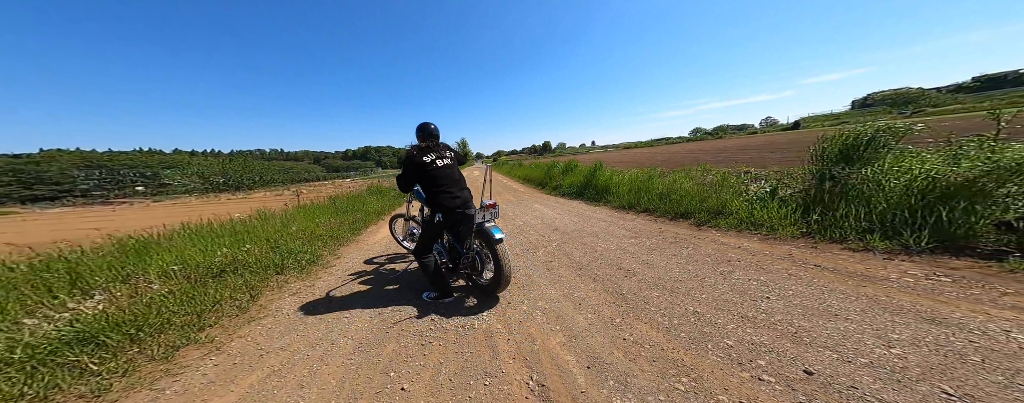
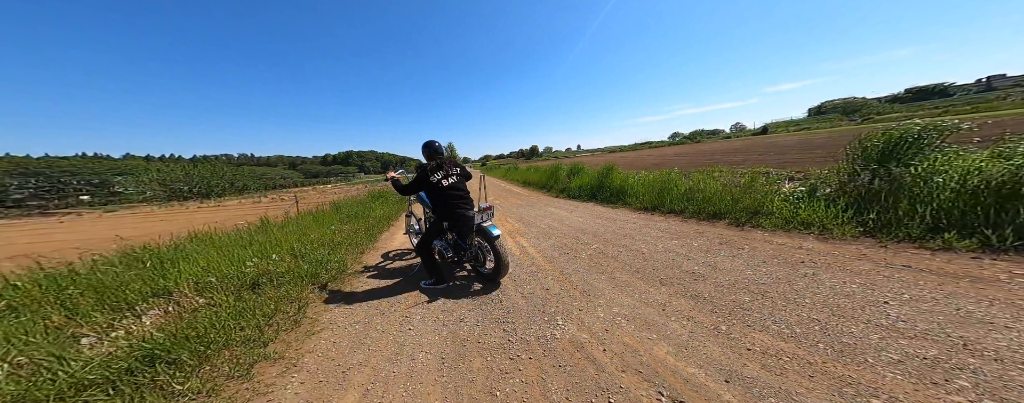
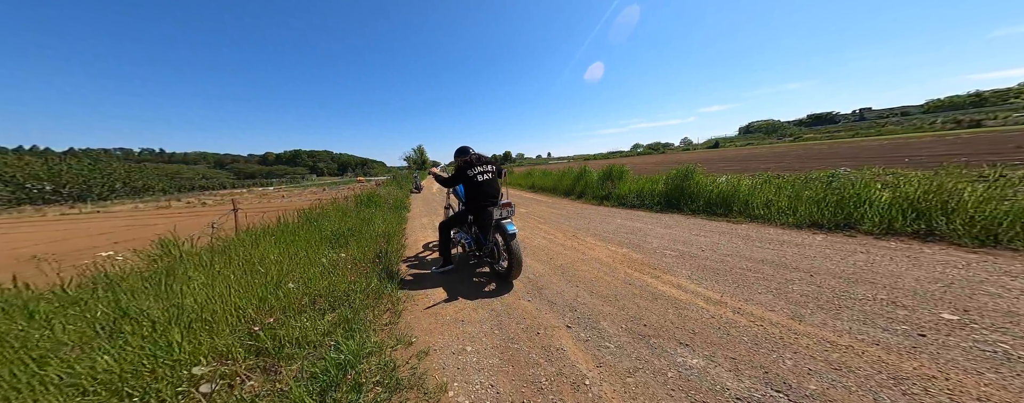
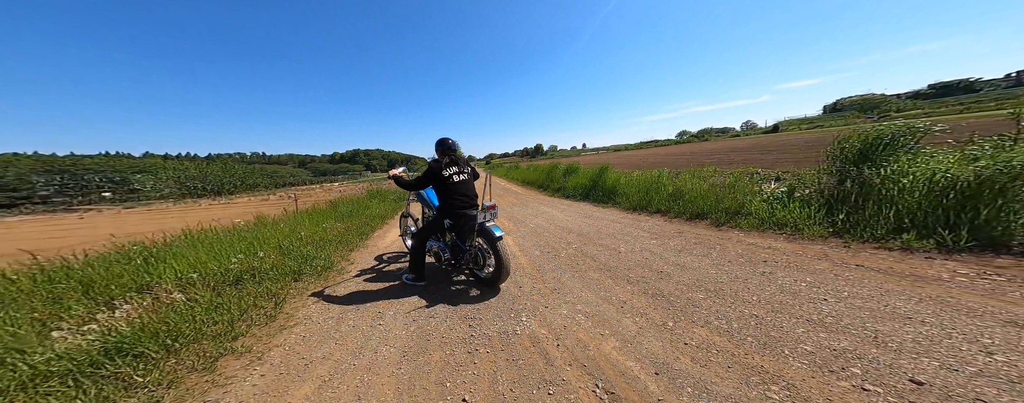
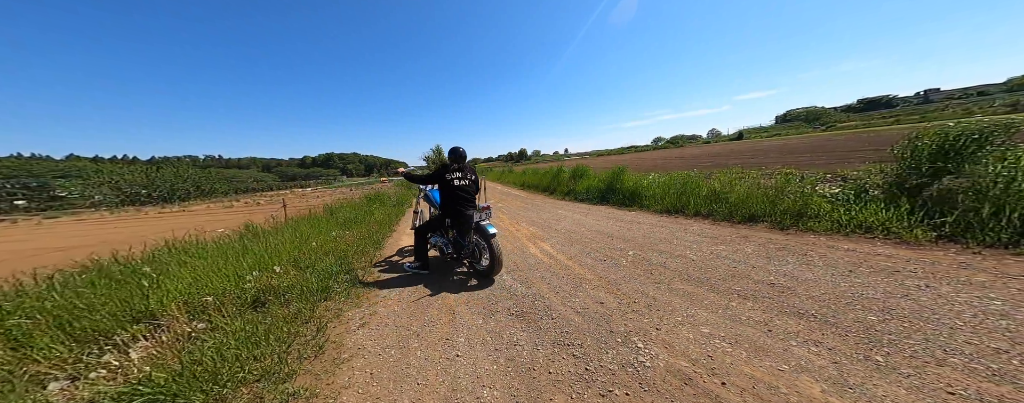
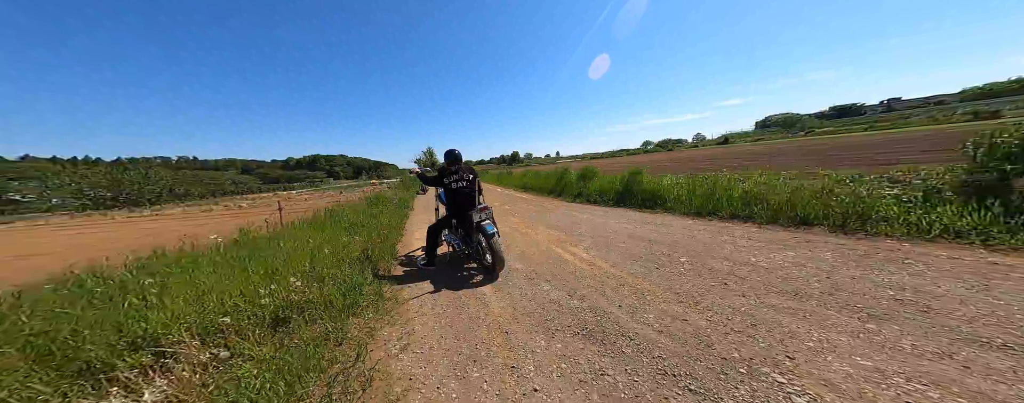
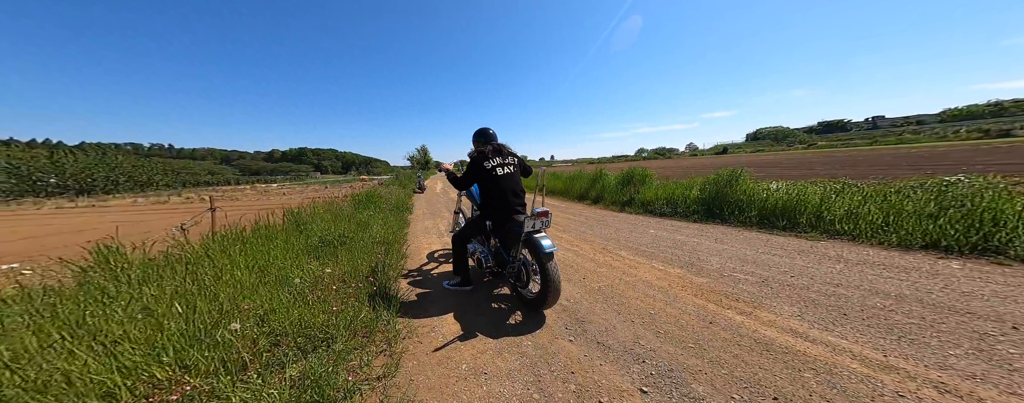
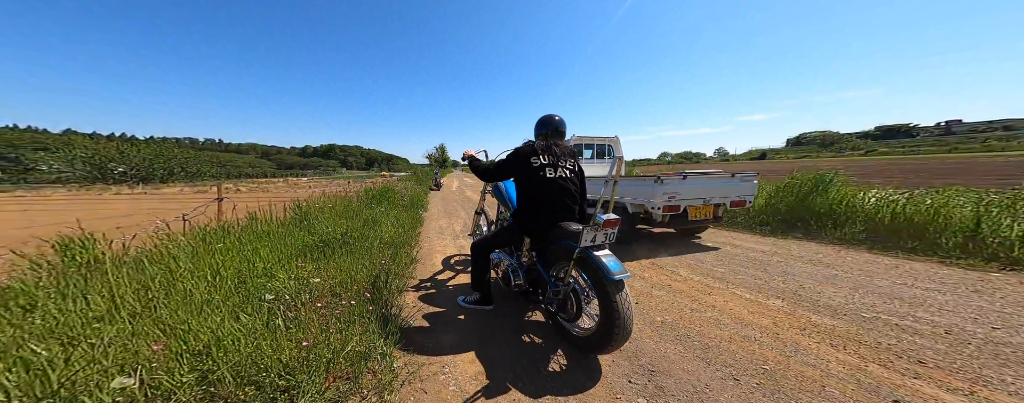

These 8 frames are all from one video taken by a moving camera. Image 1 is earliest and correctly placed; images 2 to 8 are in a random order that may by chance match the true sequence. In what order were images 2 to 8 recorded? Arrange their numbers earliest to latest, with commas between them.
4, 2, 5, 6, 3, 7, 8
